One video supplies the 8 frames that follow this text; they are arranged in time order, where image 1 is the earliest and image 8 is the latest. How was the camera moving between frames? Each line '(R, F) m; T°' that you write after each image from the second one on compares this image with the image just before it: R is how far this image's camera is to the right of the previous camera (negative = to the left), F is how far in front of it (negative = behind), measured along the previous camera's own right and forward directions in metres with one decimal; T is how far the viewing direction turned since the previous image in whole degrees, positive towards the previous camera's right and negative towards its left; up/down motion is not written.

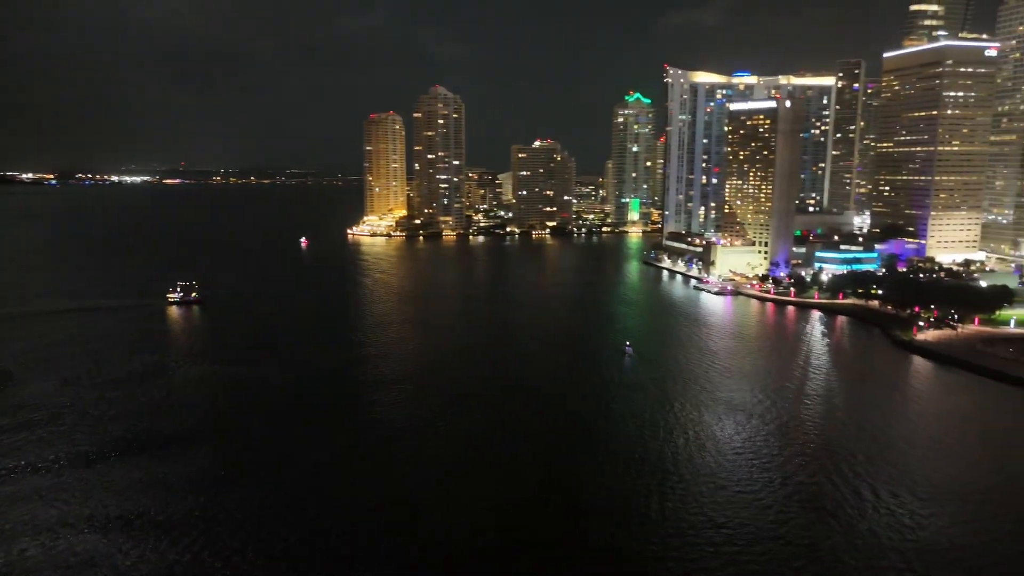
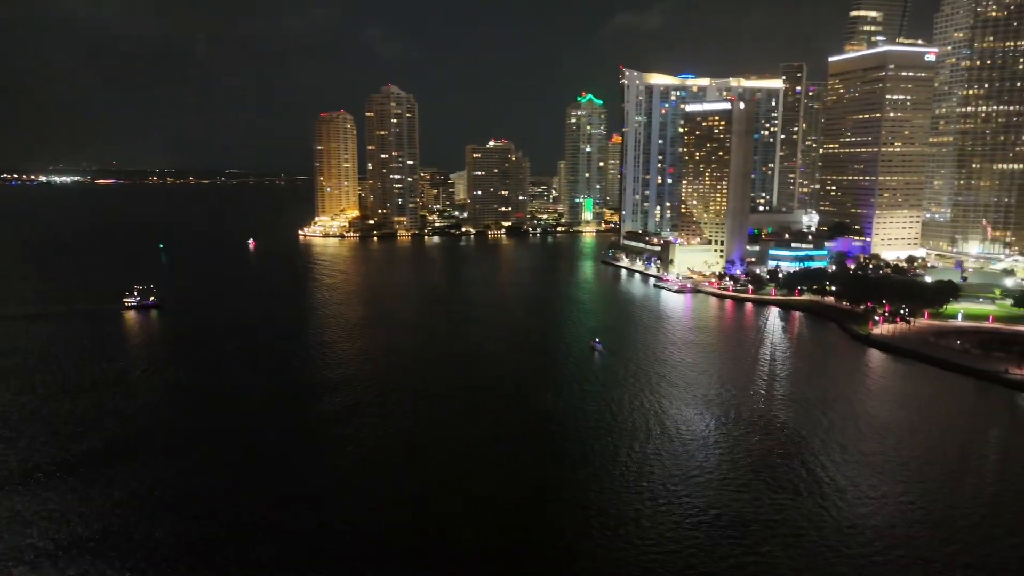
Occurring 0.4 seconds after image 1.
(-0.5, 0.0) m; +4°
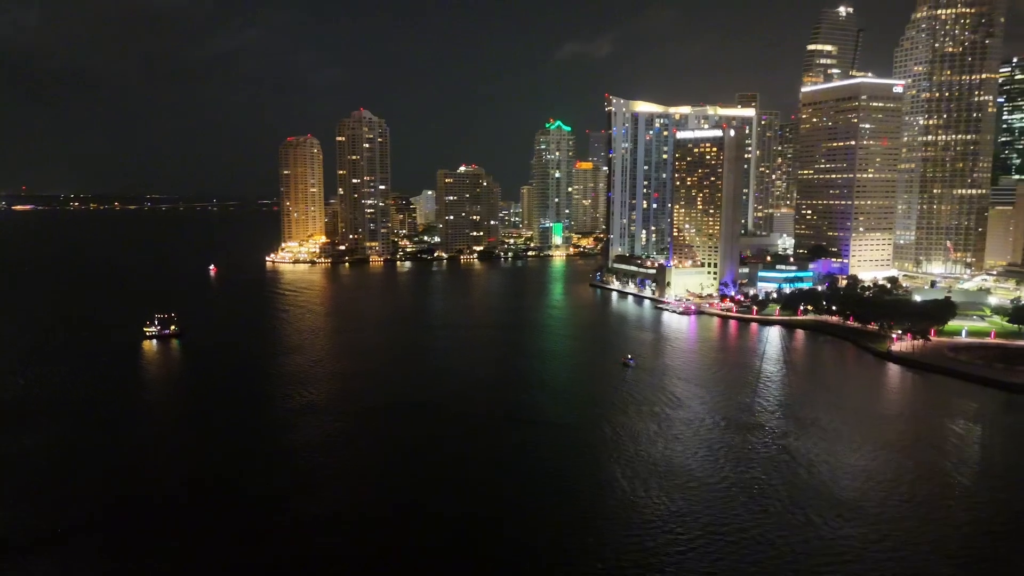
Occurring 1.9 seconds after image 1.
(-2.5, +0.1) m; +5°
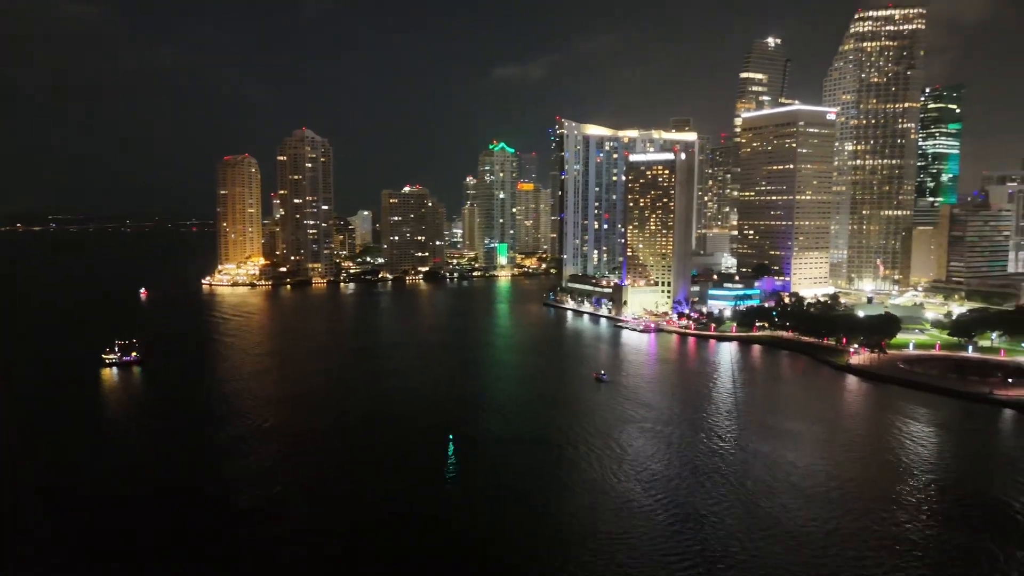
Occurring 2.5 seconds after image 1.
(-1.2, +0.1) m; +6°
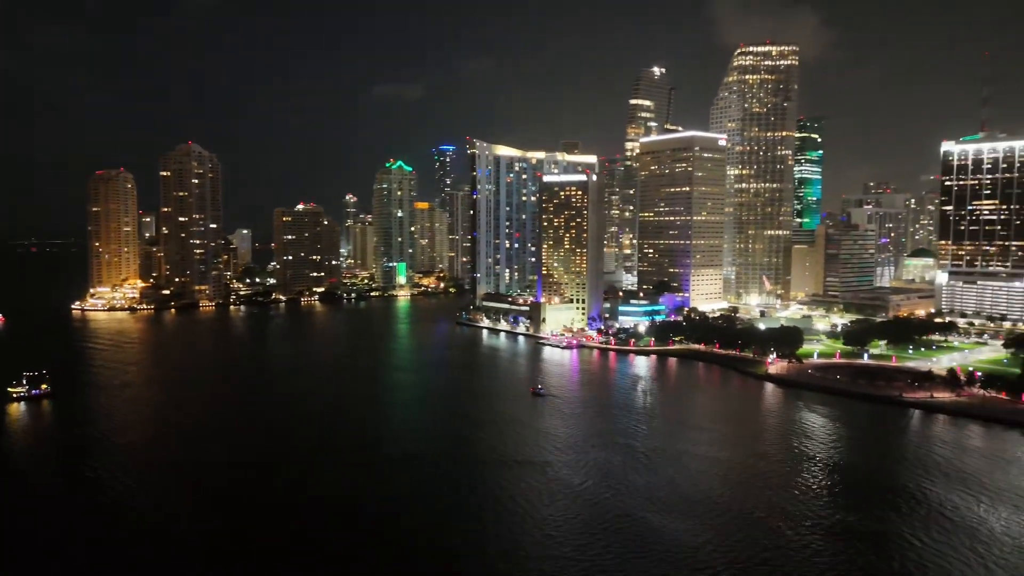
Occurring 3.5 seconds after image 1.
(-1.8, +0.2) m; +10°
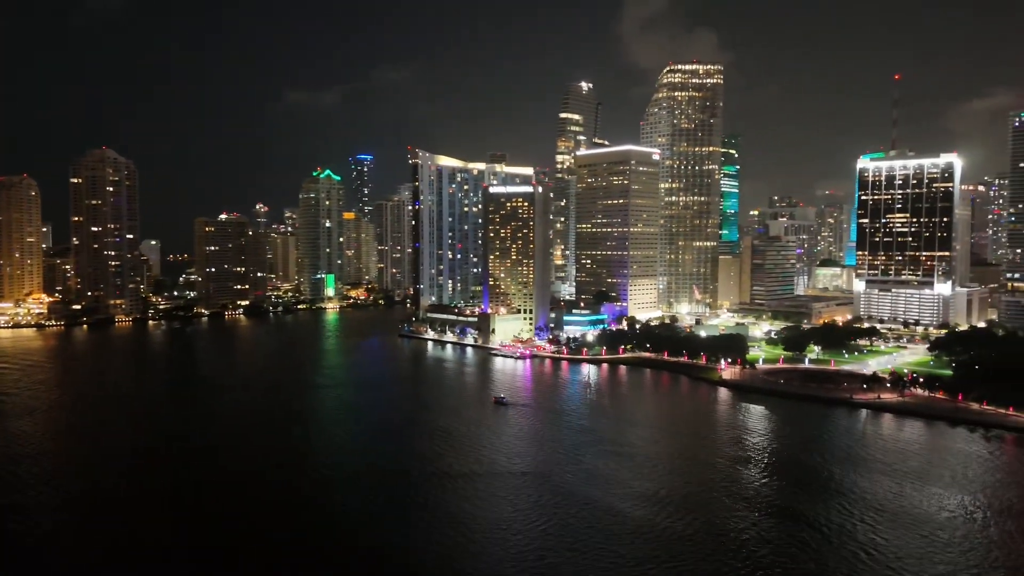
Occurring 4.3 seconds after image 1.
(-1.6, +0.1) m; +7°
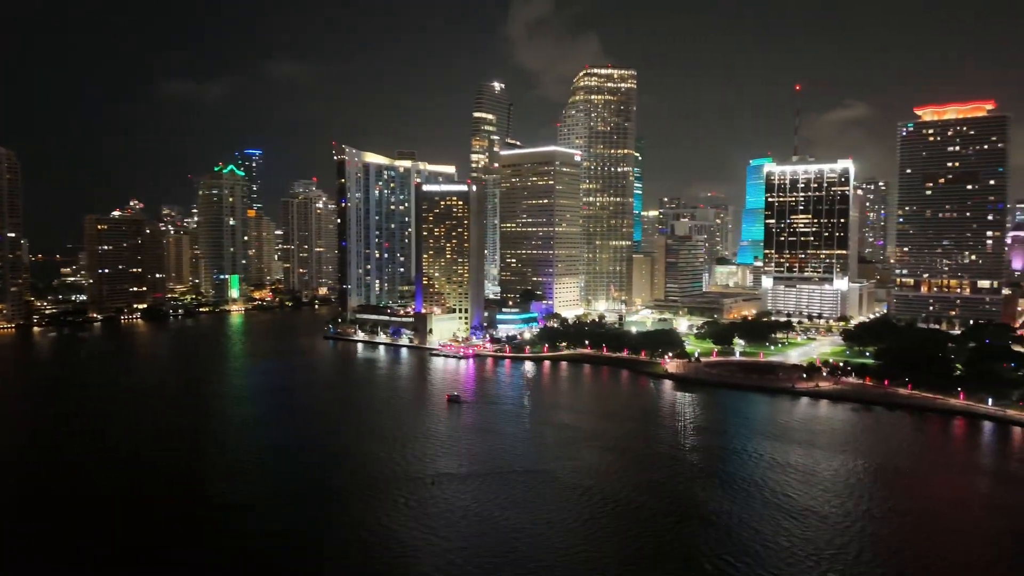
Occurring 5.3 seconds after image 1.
(-2.1, +0.2) m; +9°
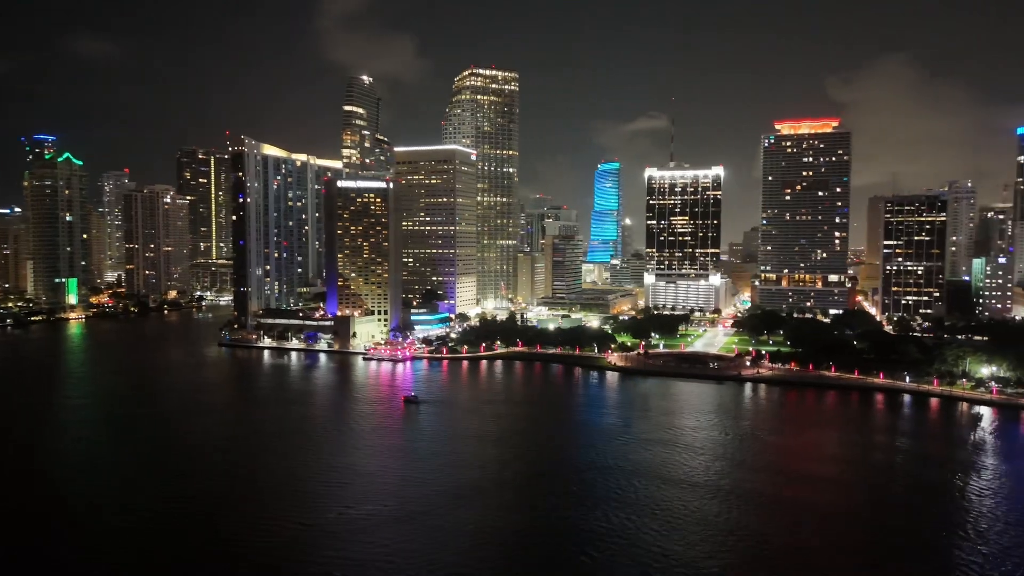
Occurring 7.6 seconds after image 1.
(-4.6, +0.6) m; +15°
